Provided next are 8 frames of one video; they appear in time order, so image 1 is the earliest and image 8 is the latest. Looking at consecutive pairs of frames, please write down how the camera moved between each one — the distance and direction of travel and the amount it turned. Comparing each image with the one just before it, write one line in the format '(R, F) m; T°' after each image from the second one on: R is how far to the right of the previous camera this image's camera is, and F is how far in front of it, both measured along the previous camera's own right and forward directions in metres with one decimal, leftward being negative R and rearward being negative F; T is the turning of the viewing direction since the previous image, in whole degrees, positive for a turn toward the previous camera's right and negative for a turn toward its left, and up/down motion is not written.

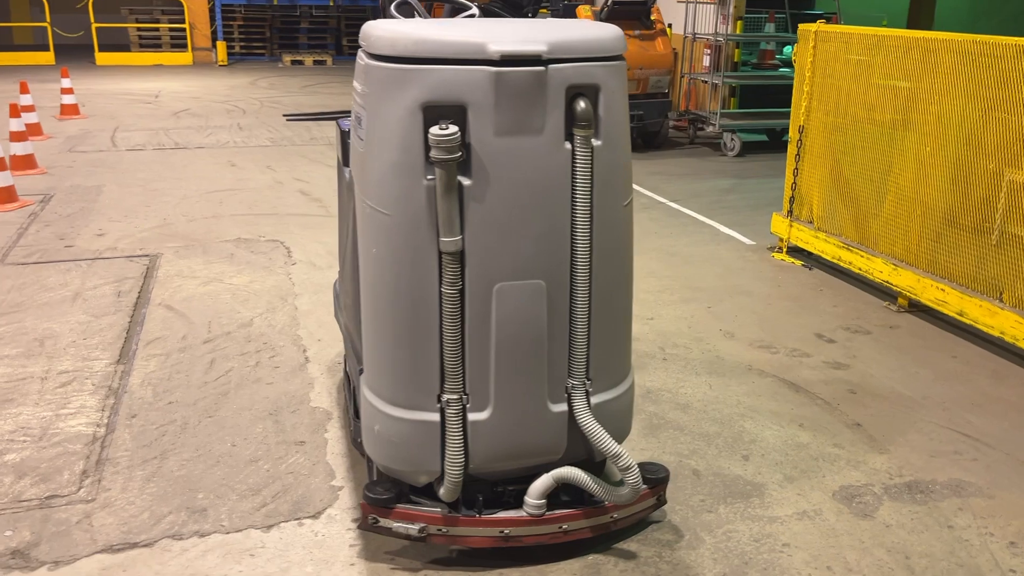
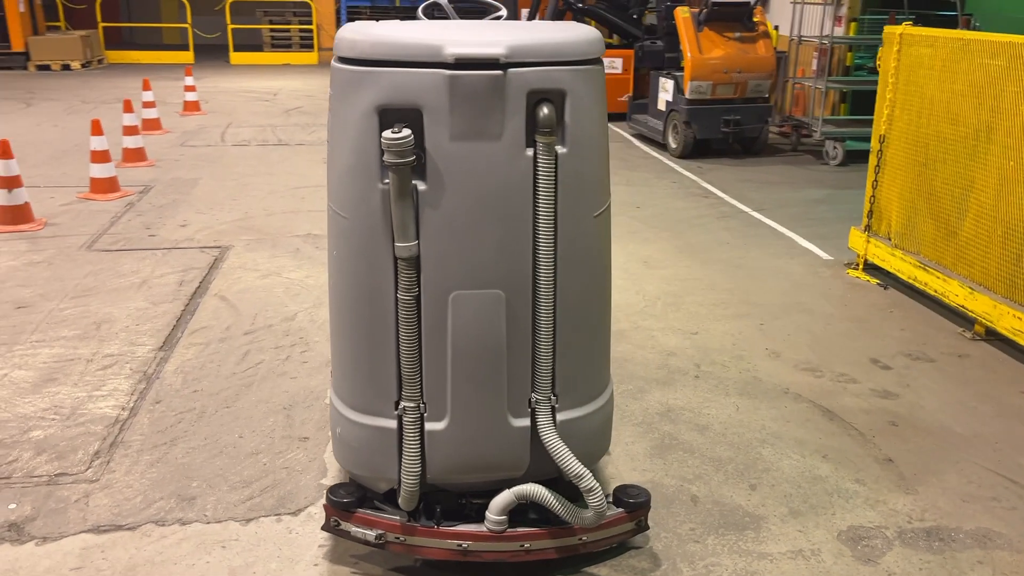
(+0.4, +0.1) m; -8°
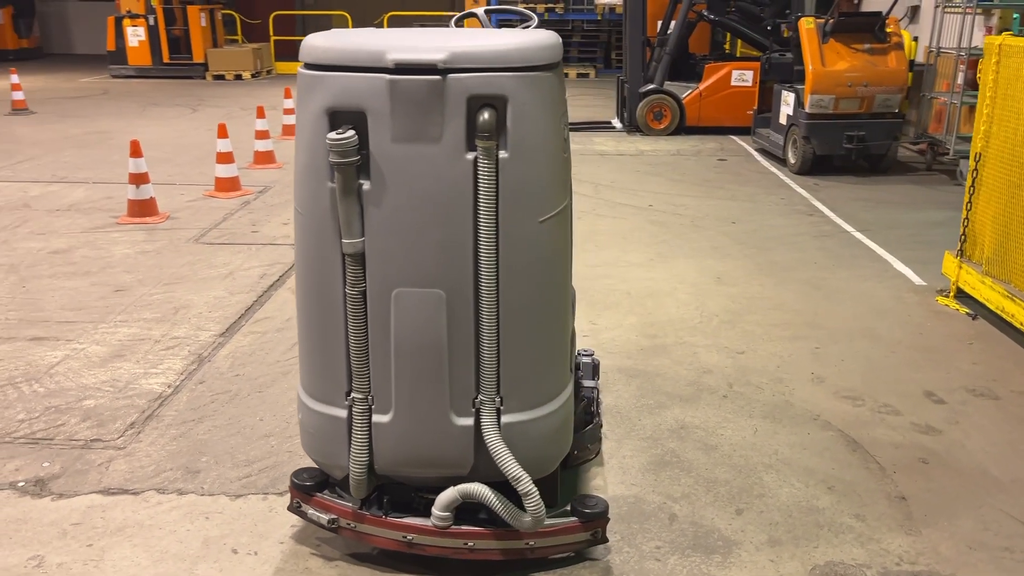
(+0.5, 0.0) m; -10°
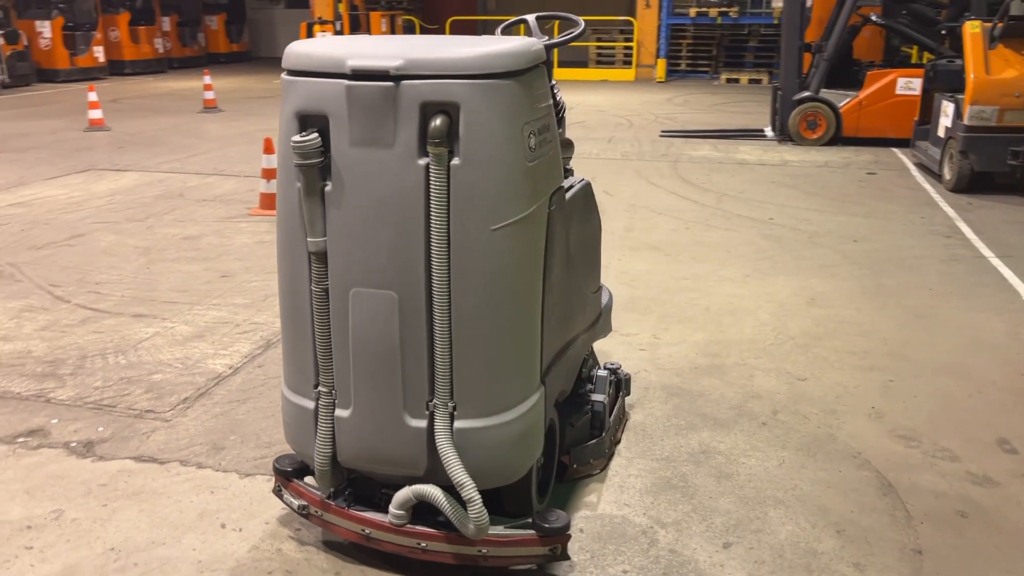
(+0.5, +0.1) m; -12°
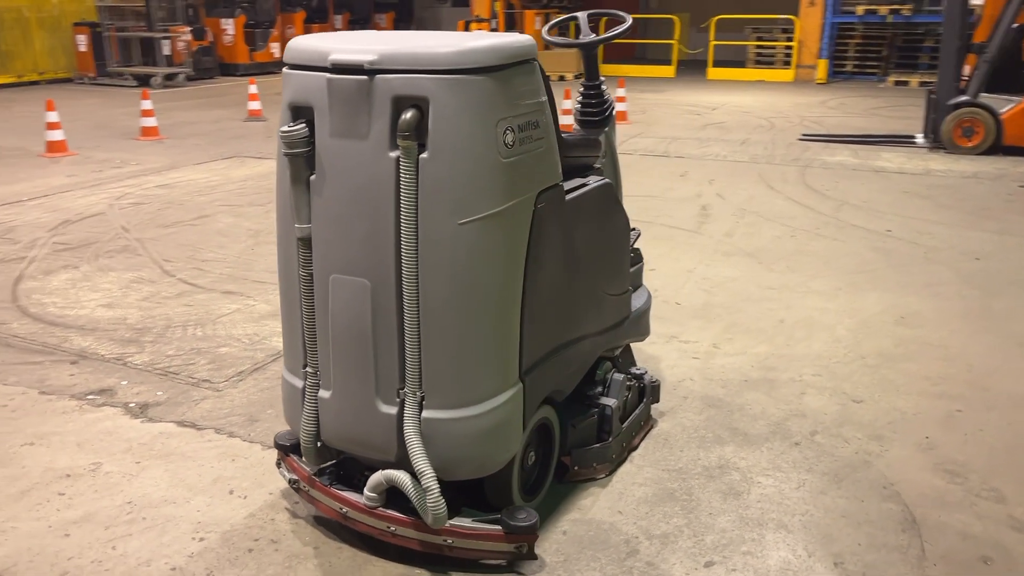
(+0.5, 0.0) m; -10°
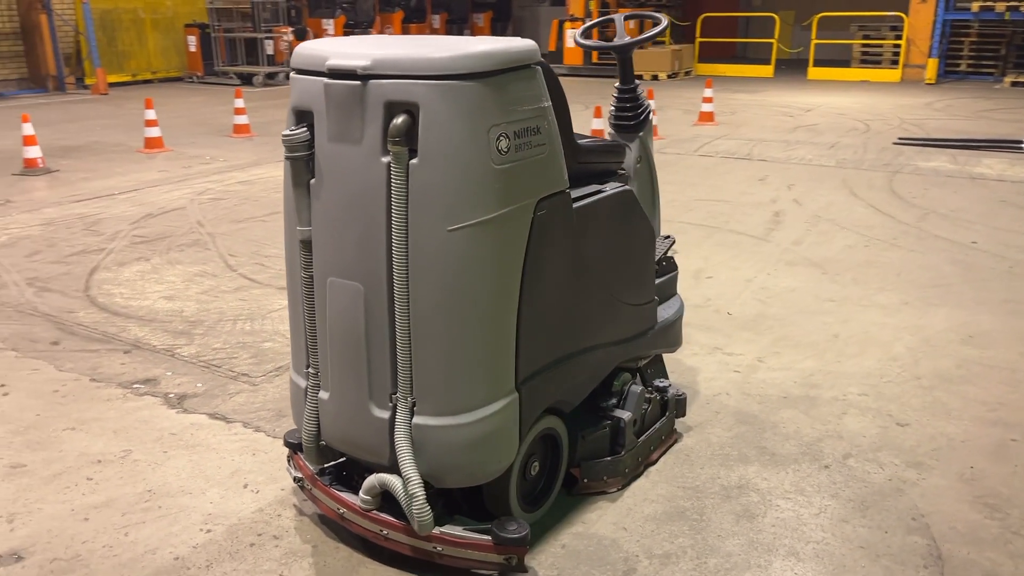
(+0.3, 0.0) m; -6°
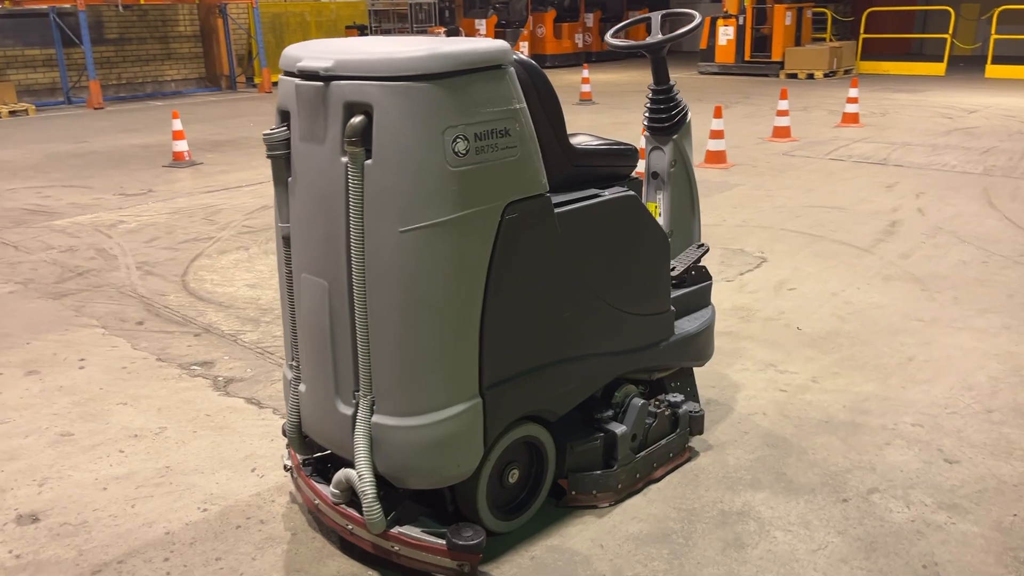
(+0.5, +0.1) m; -10°
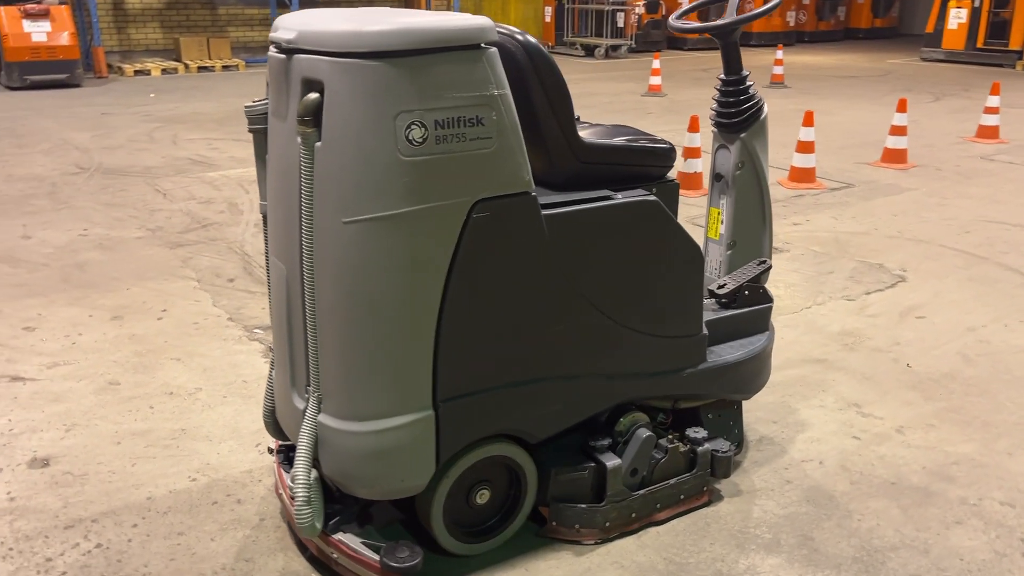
(+0.5, +0.3) m; -13°
